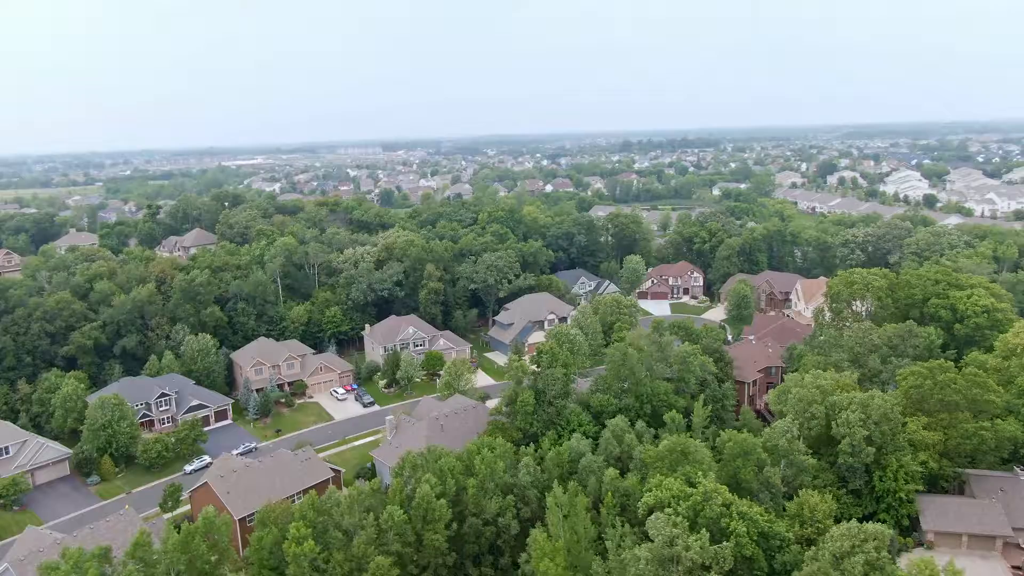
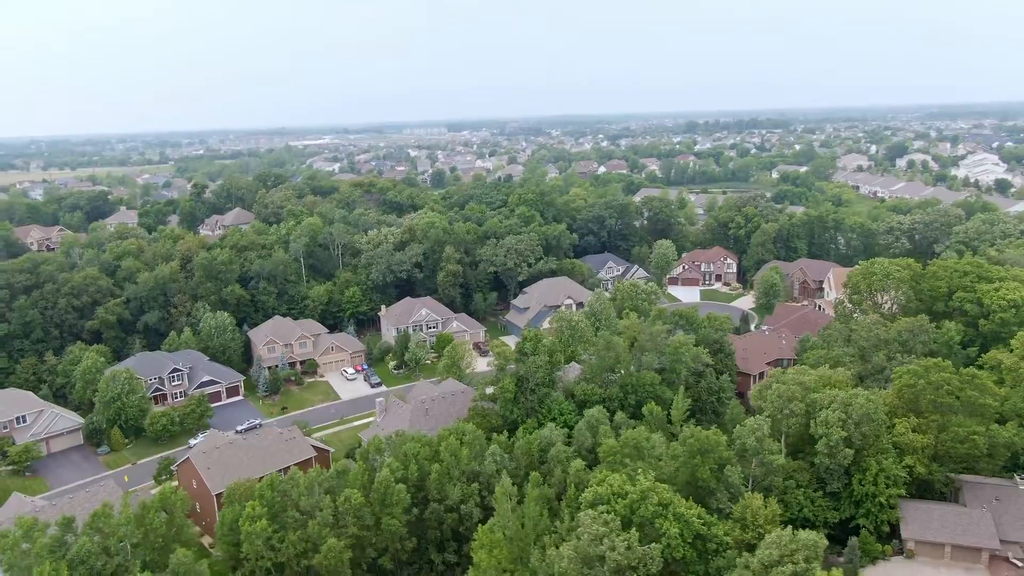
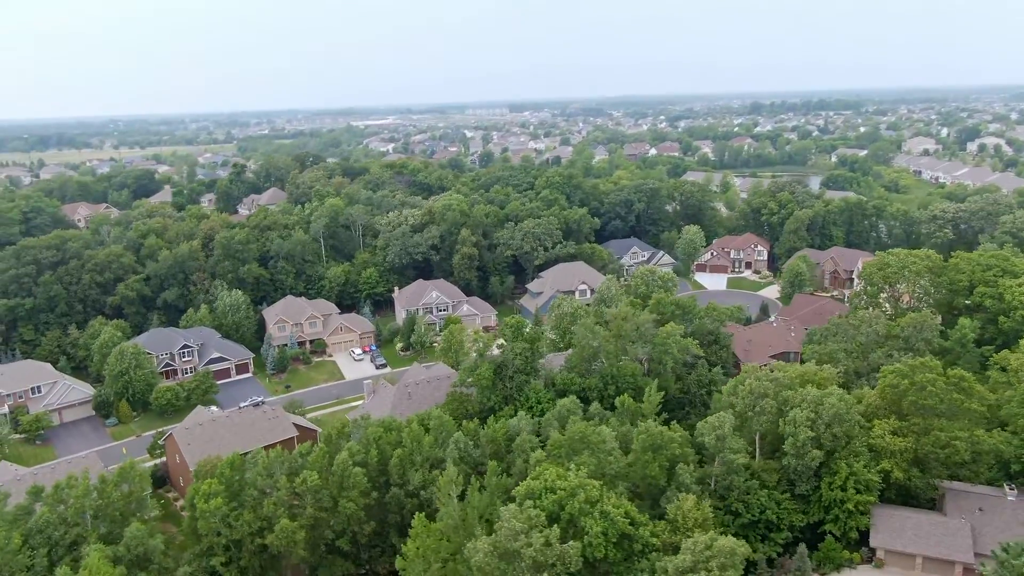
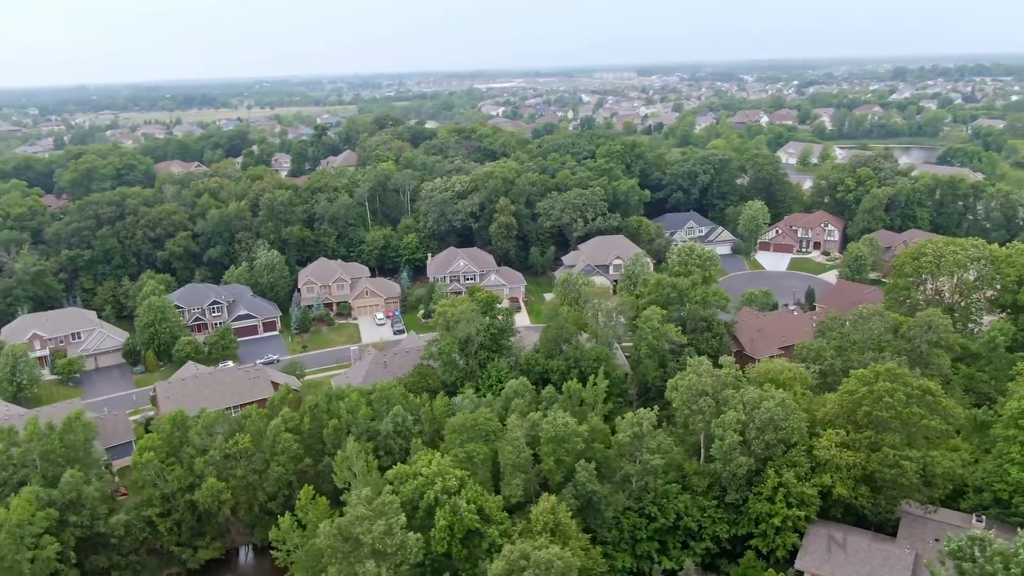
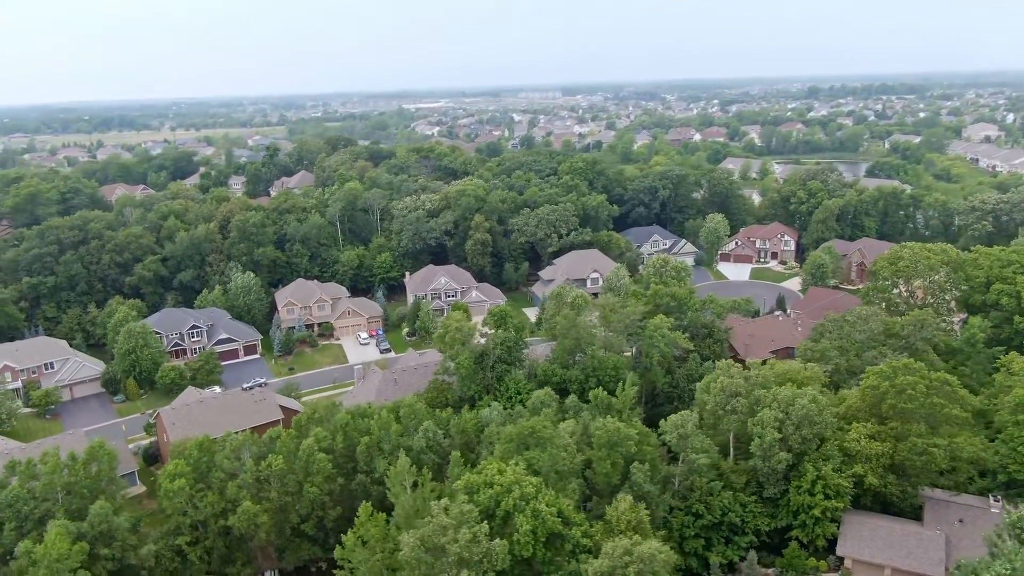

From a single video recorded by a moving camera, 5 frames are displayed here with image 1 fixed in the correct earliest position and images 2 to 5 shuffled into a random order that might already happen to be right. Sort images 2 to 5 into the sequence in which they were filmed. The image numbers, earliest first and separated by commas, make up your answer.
2, 3, 5, 4
